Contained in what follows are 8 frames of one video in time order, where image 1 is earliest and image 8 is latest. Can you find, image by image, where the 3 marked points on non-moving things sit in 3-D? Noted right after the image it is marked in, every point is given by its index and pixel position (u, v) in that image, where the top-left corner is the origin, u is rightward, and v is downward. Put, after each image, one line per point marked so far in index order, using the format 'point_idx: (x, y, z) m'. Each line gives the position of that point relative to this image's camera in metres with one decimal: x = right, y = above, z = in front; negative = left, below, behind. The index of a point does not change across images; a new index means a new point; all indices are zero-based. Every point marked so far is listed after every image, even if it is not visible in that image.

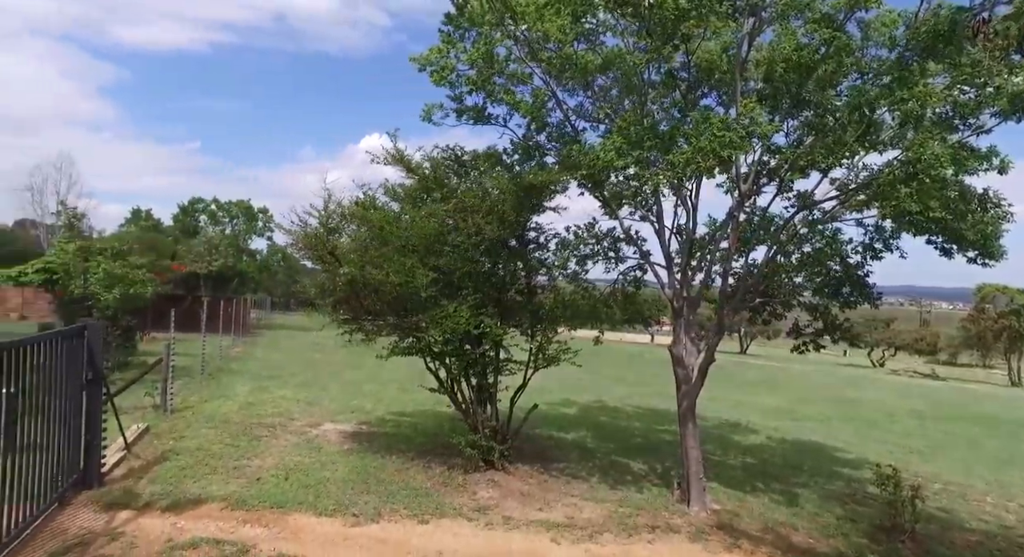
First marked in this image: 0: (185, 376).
0: (-7.4, -2.2, +12.7) m
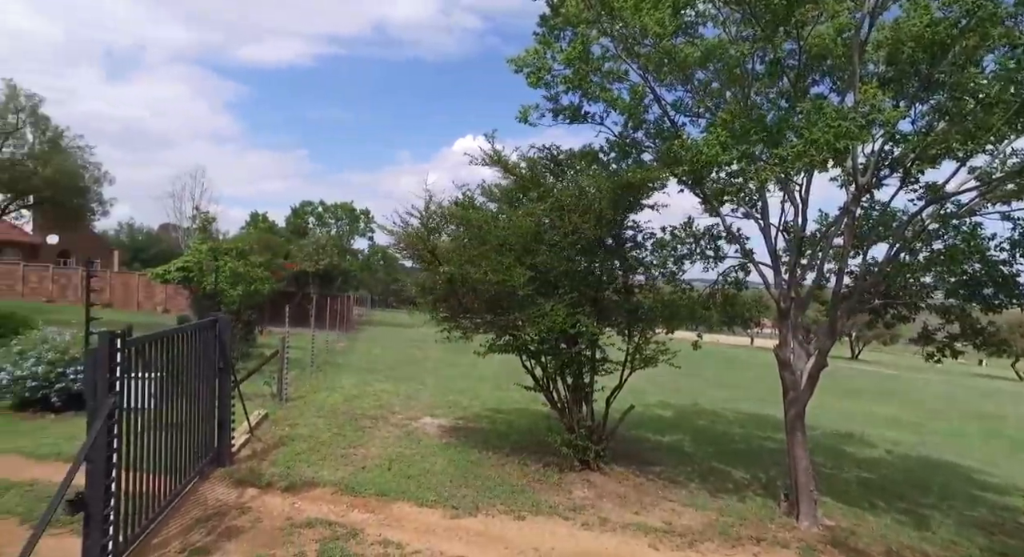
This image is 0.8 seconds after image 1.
0: (-5.2, -2.2, +13.7) m
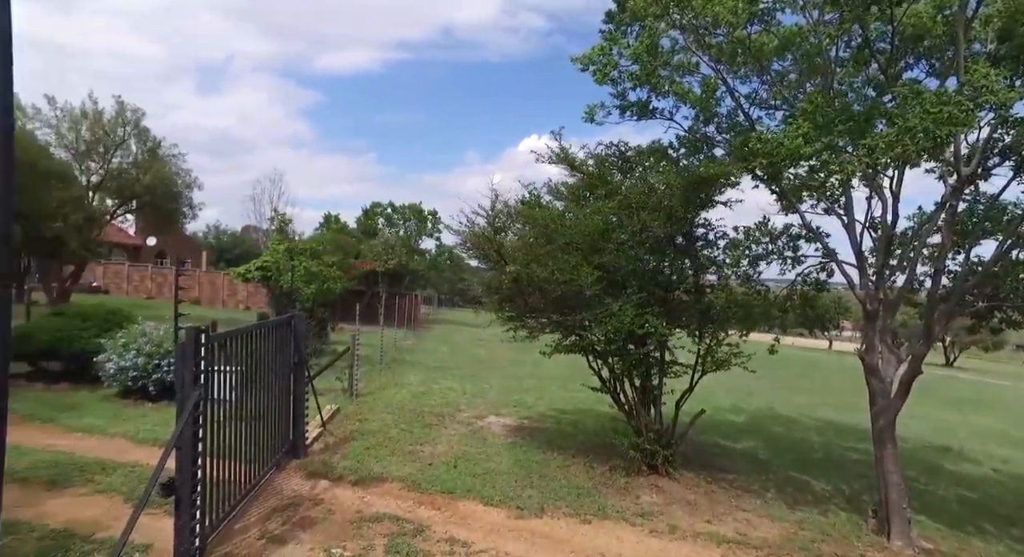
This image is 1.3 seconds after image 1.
0: (-3.6, -2.2, +14.1) m
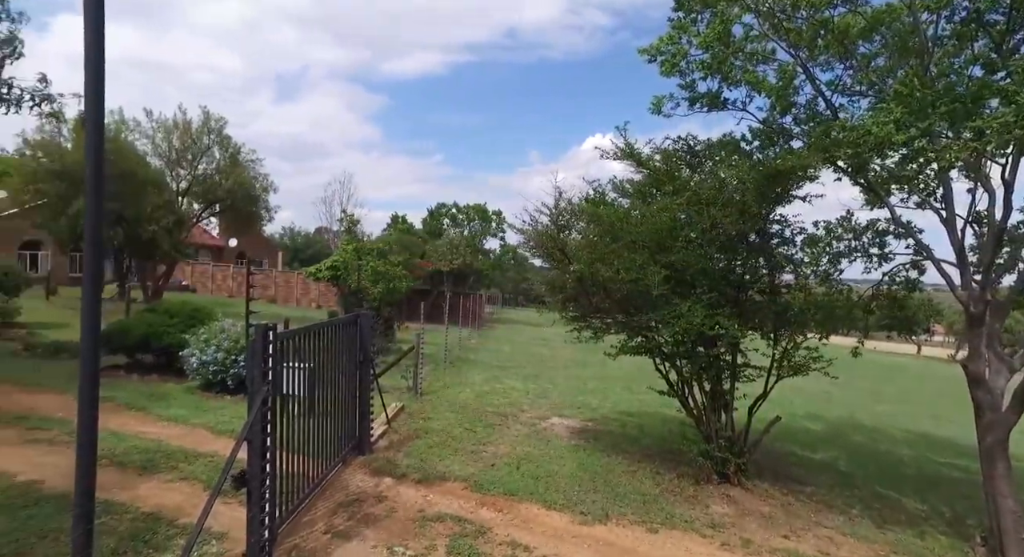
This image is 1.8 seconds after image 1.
0: (-2.0, -2.1, +14.4) m
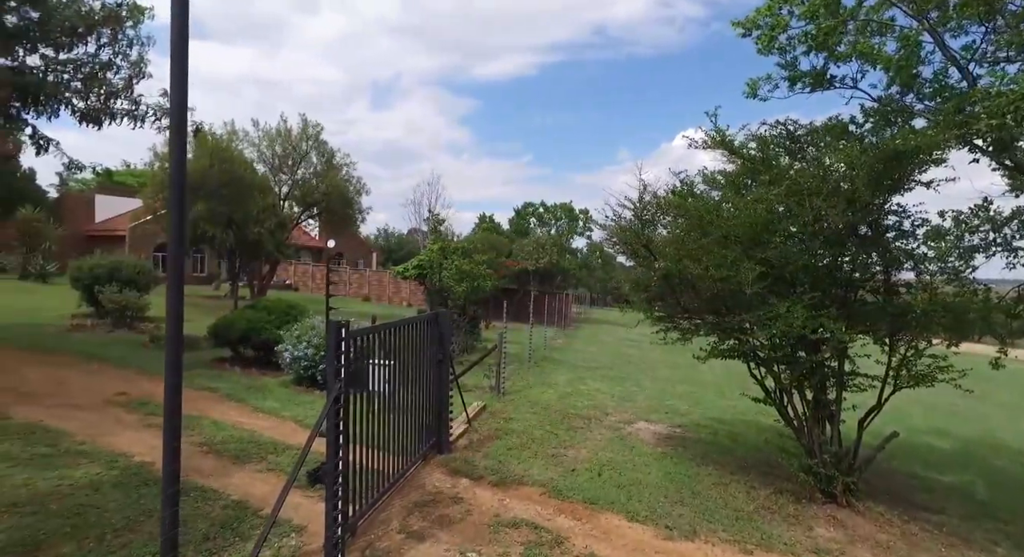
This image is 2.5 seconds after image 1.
0: (+0.1, -2.1, +14.3) m
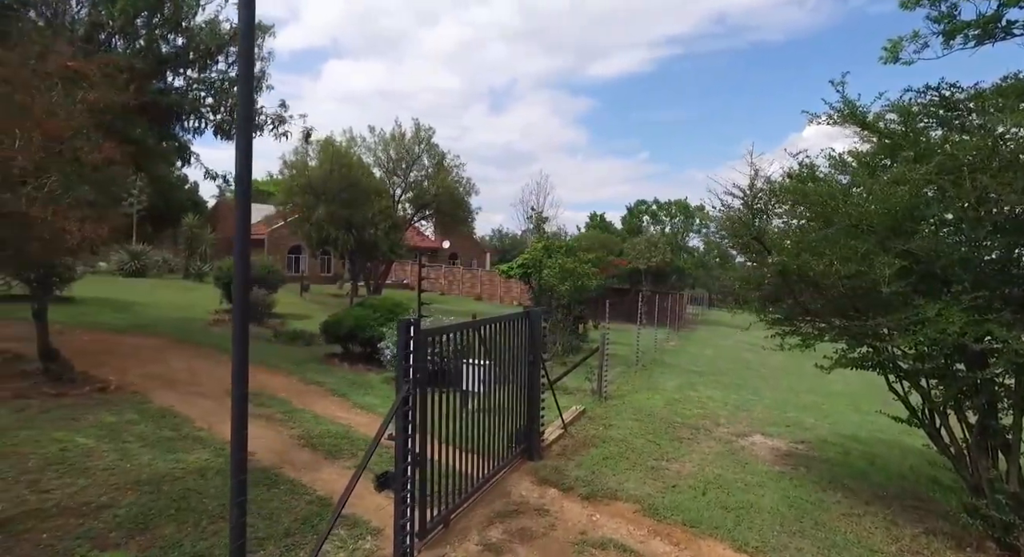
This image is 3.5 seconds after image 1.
0: (+2.6, -2.1, +13.7) m
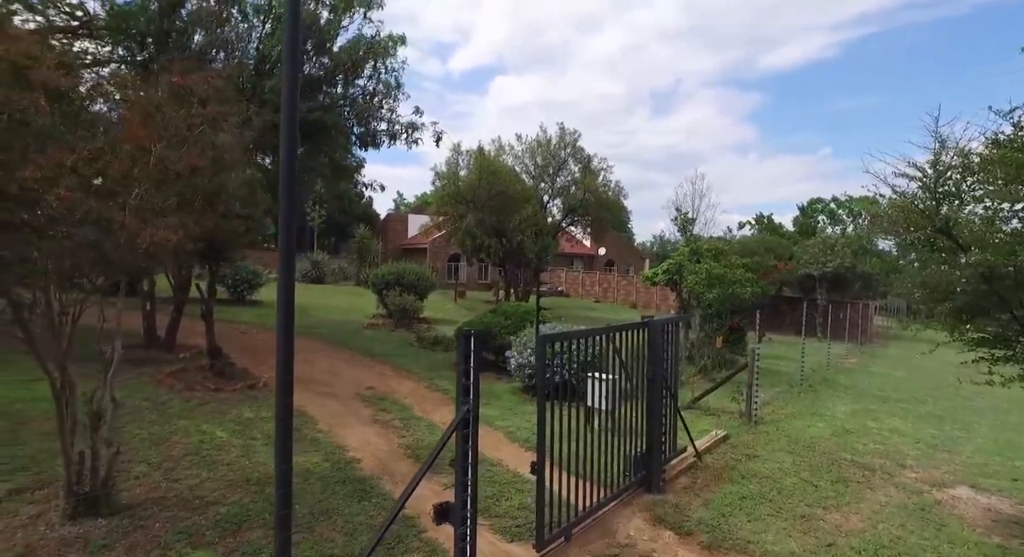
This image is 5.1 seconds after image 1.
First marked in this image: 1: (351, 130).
0: (+5.7, -2.2, +12.0) m
1: (-3.2, +2.8, +11.3) m
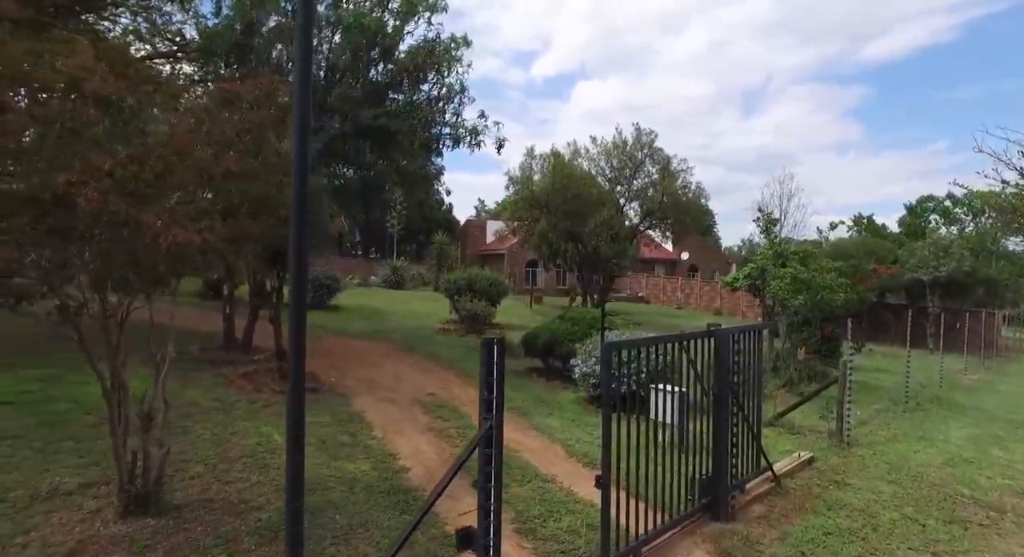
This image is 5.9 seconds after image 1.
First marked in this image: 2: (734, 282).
0: (+7.1, -2.3, +10.7) m
1: (-1.8, +2.7, +11.4) m
2: (+5.6, -0.1, +14.1) m
